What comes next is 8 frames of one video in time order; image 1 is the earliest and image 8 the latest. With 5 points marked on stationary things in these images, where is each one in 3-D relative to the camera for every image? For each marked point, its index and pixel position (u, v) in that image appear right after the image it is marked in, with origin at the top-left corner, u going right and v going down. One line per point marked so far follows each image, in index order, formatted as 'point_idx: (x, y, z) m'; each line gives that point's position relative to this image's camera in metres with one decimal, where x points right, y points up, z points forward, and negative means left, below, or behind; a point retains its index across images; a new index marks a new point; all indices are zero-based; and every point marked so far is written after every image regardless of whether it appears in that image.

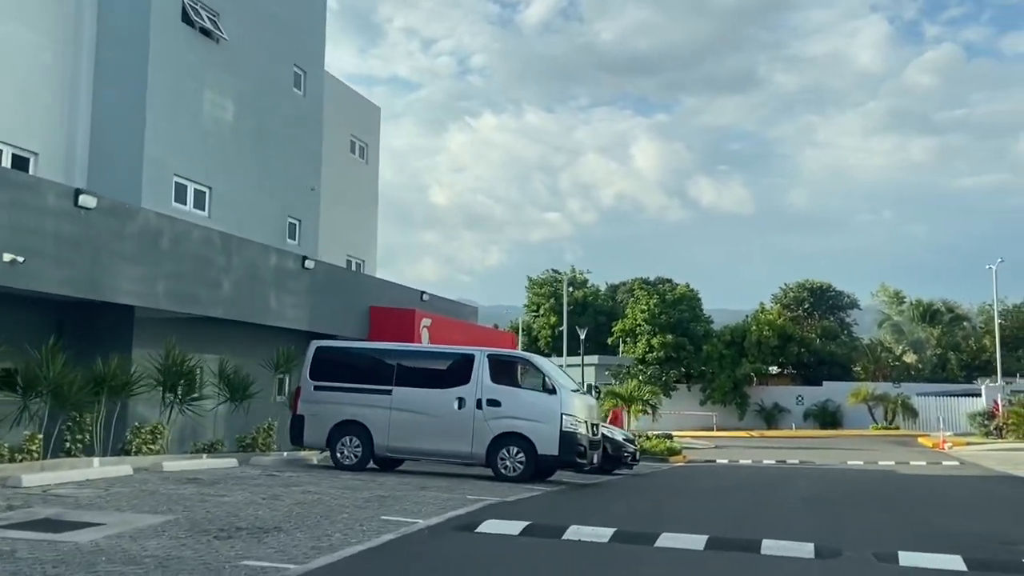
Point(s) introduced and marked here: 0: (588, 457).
0: (+1.2, -2.7, +16.2) m
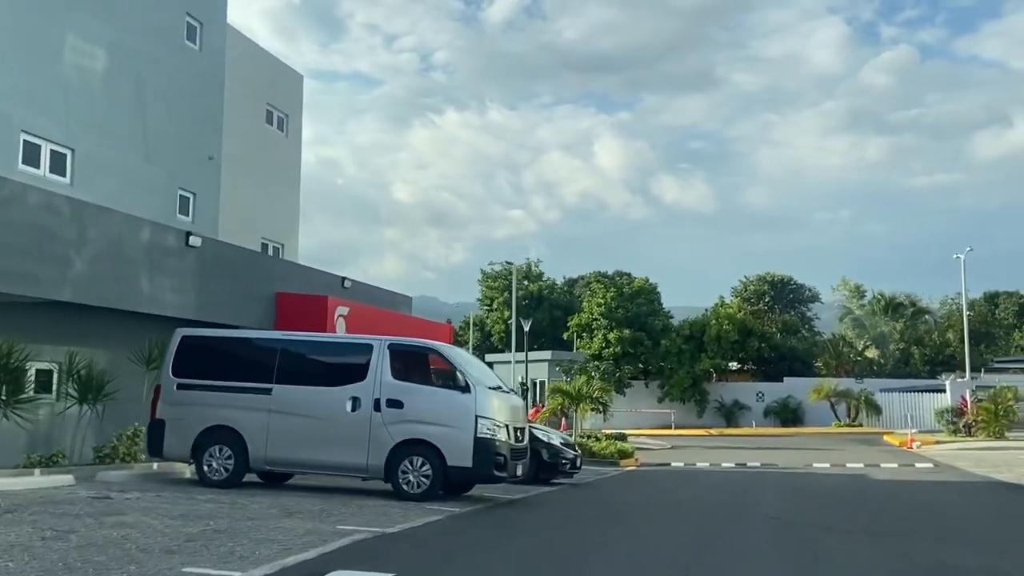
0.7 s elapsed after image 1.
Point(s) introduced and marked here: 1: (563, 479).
0: (0.0, -2.4, +13.4) m
1: (+1.0, -3.6, +19.1) m
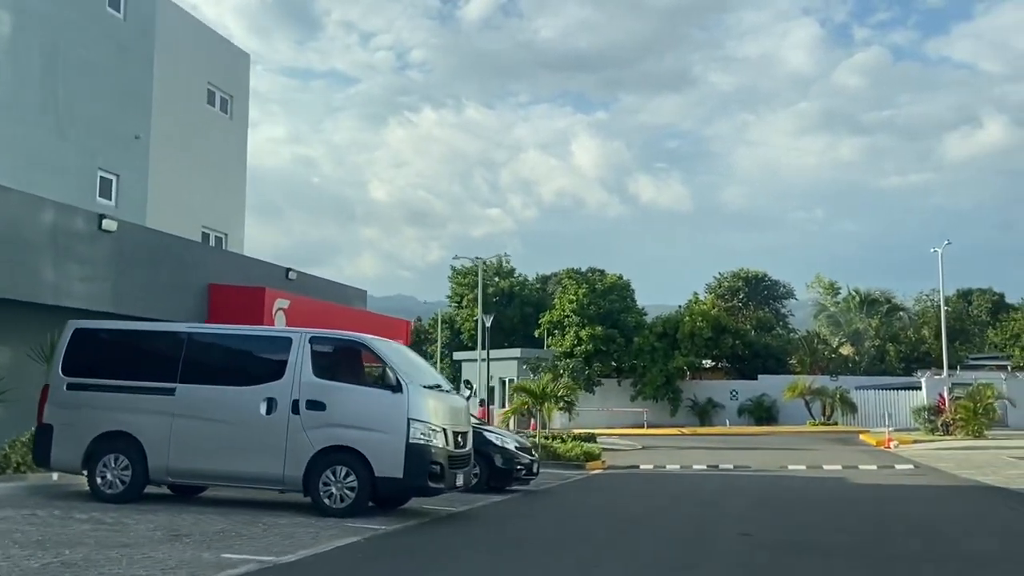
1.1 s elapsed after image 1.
0: (-0.7, -2.2, +11.8) m
1: (+0.1, -3.4, +17.5) m
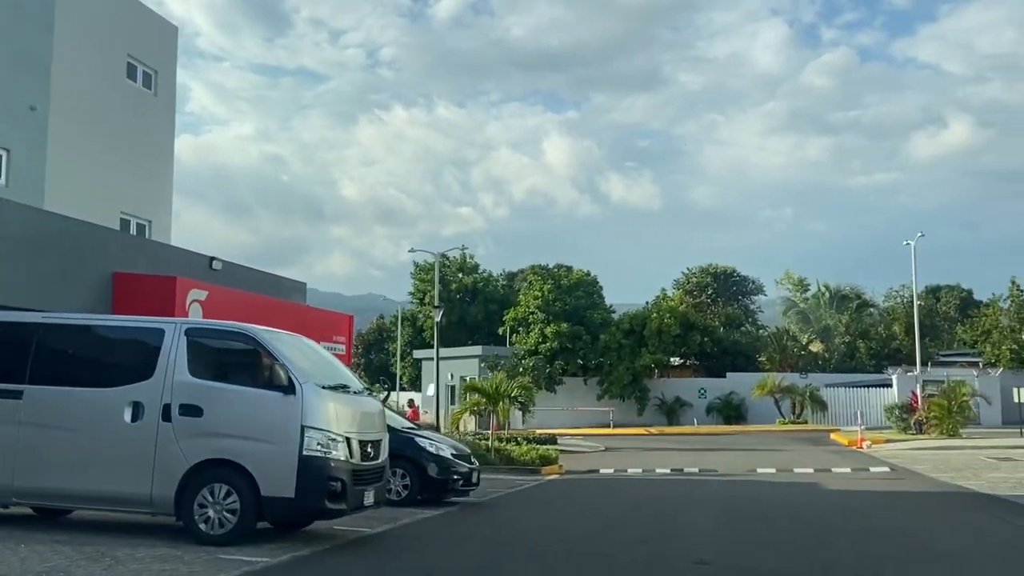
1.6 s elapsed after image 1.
0: (-1.5, -2.0, +9.9) m
1: (-0.8, -3.2, +15.6) m
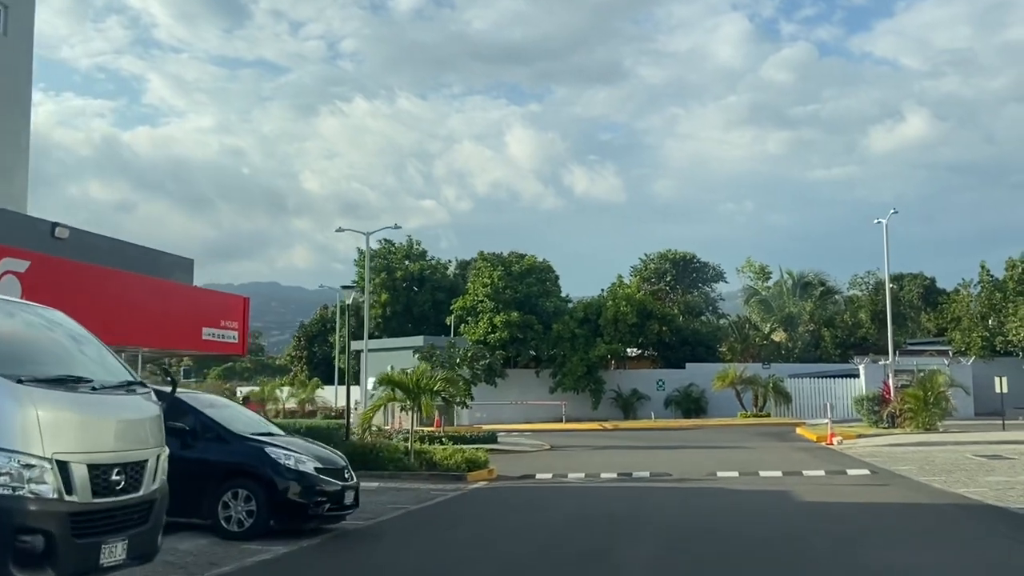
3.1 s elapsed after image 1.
0: (-2.7, -1.6, +6.3) m
1: (-2.2, -2.8, +12.0) m
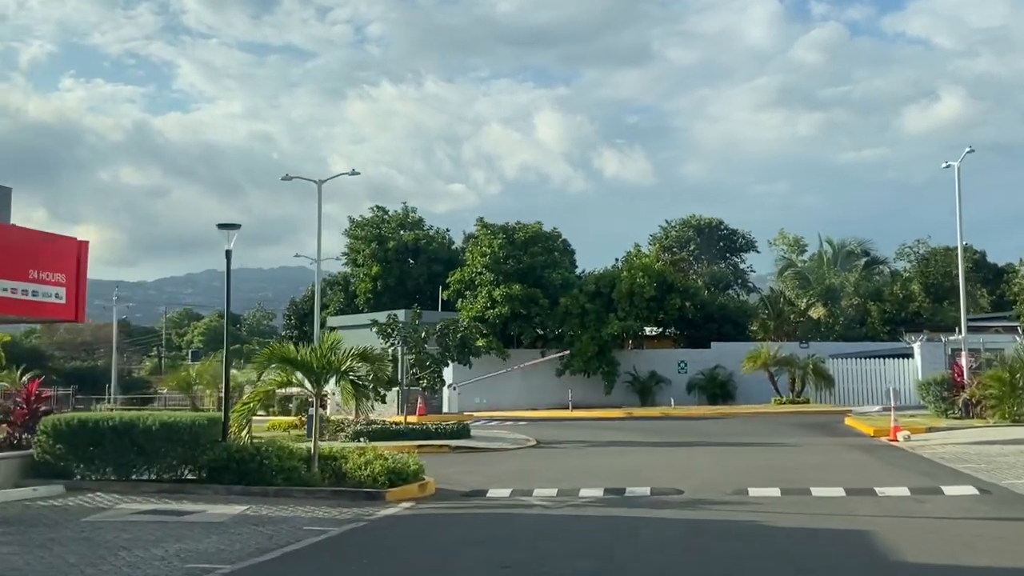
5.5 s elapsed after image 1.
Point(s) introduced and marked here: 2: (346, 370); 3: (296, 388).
0: (-4.0, -0.9, -0.3) m
1: (-3.3, -2.0, +5.5) m
2: (-2.6, -1.3, +16.3) m
3: (-3.4, -1.7, +16.7) m
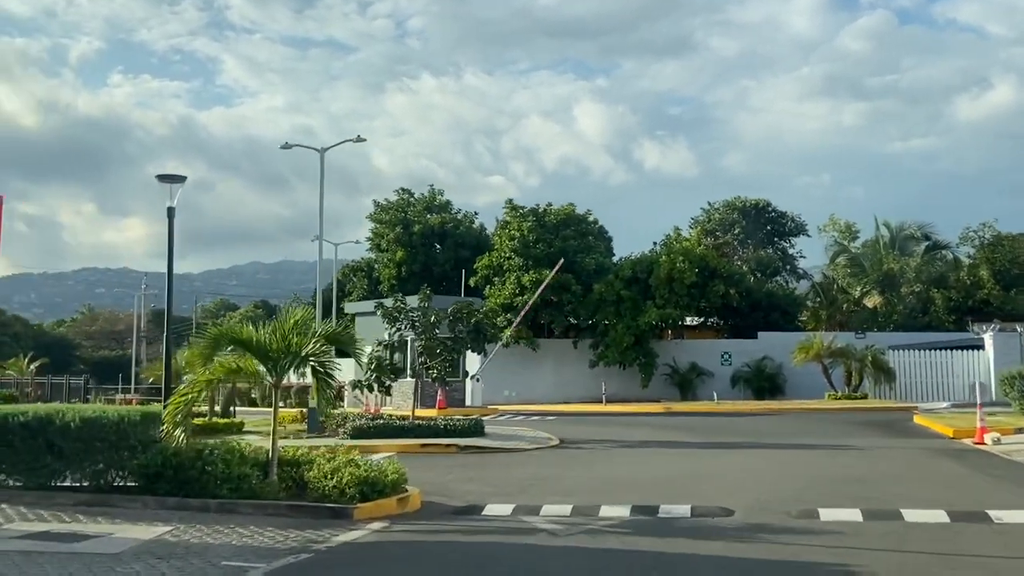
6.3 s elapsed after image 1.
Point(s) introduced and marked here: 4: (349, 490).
0: (-4.6, -0.6, -3.4) m
1: (-3.7, -1.6, +2.4) m
2: (-2.6, -0.9, +13.2) m
3: (-3.3, -1.2, +13.6) m
4: (-1.9, -2.4, +12.1) m
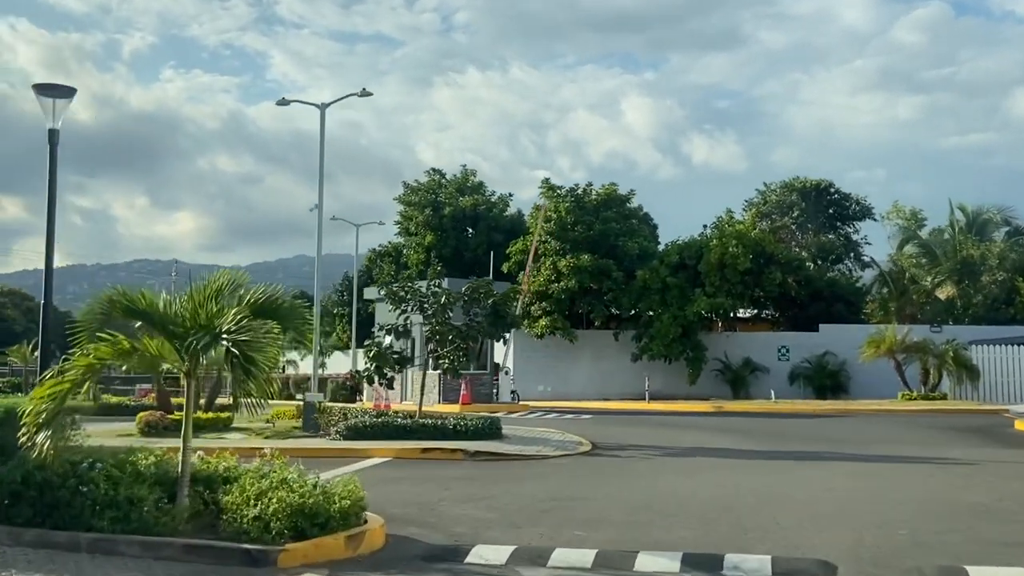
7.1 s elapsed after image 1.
0: (-5.3, -0.2, -6.9) m
1: (-4.1, -1.2, -1.2) m
2: (-2.5, -0.4, +9.5) m
3: (-3.2, -0.8, +10.0) m
4: (-2.0, -2.0, +8.4) m
